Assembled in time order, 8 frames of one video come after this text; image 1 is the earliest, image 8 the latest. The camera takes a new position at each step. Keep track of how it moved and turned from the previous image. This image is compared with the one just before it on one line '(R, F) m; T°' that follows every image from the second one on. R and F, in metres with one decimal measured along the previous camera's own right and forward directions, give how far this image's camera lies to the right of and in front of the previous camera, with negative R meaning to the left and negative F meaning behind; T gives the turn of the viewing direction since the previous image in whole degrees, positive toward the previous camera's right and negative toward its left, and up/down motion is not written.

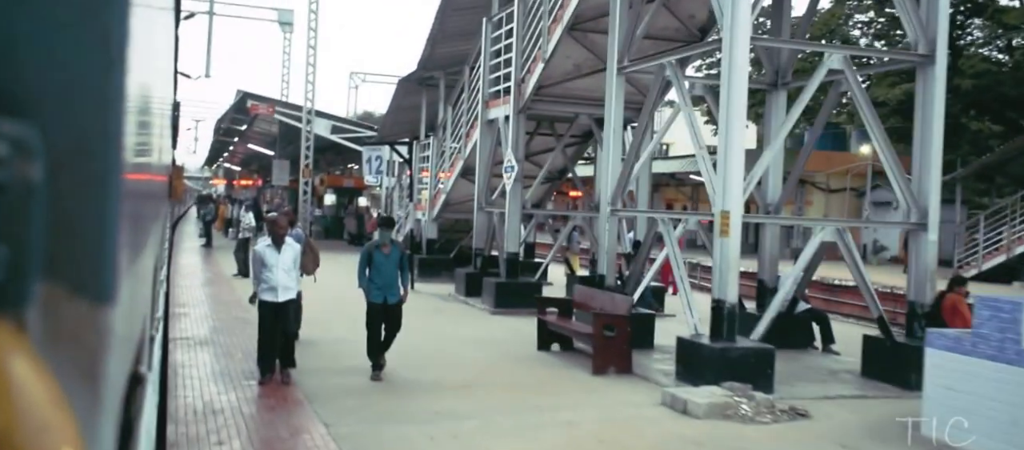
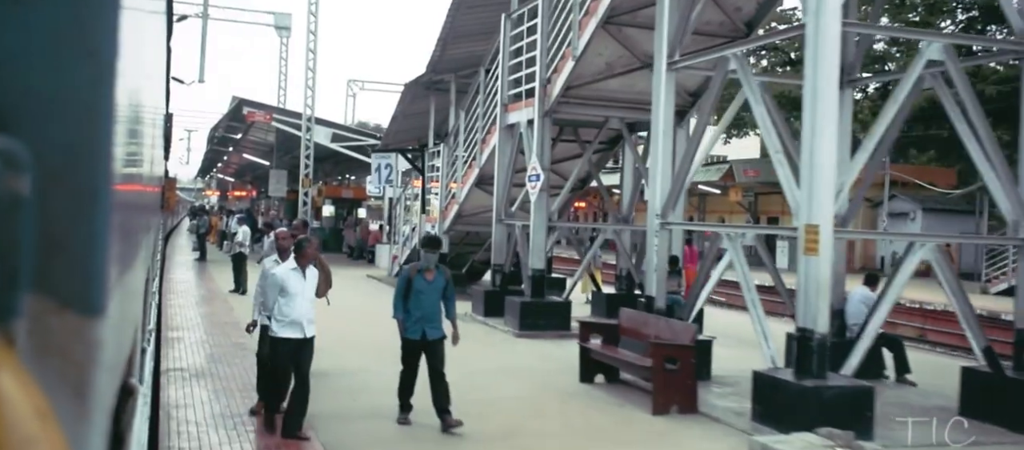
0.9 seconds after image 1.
(-0.5, +1.3) m; 0°
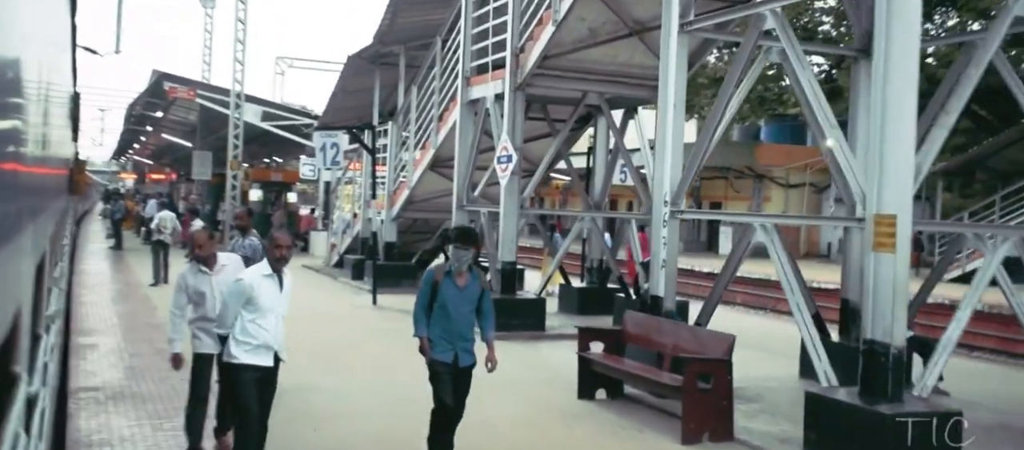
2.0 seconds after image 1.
(-0.6, +1.6) m; +4°
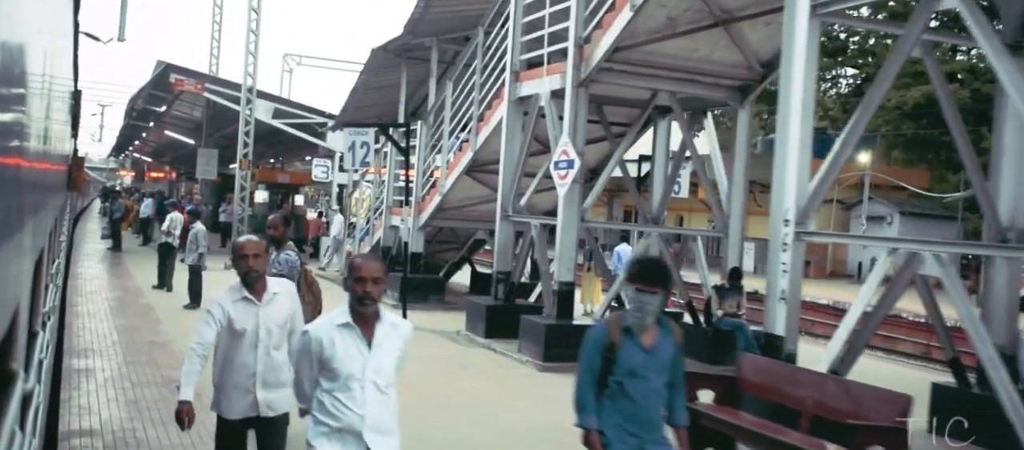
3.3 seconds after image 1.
(-0.7, +1.6) m; 0°
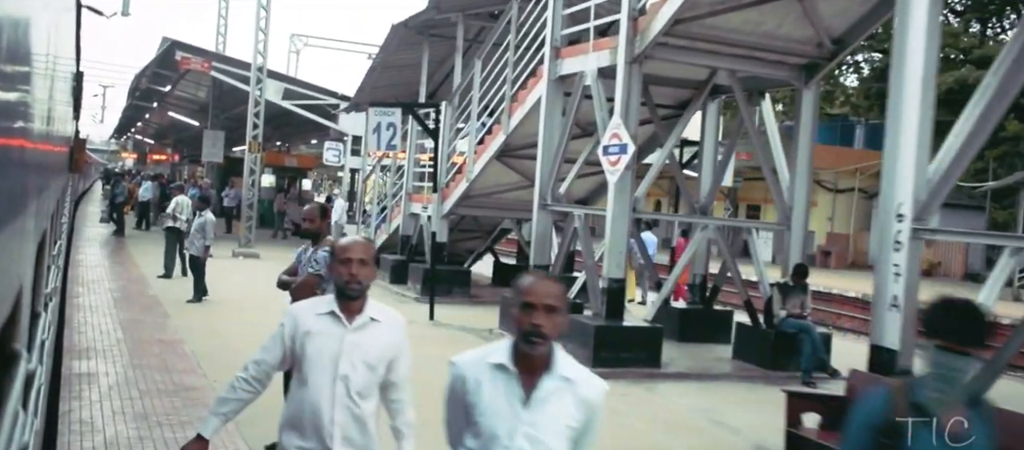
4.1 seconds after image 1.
(-0.5, +1.0) m; 0°
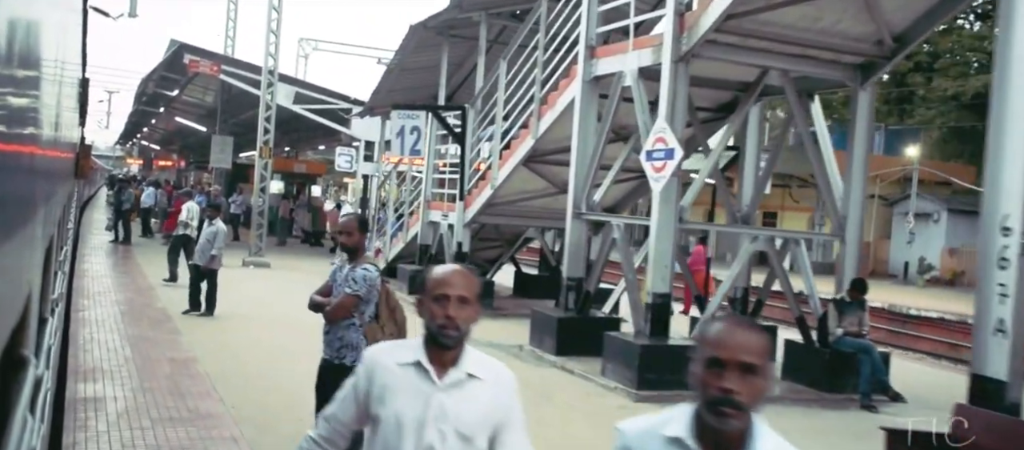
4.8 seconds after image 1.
(-0.3, +0.7) m; 0°
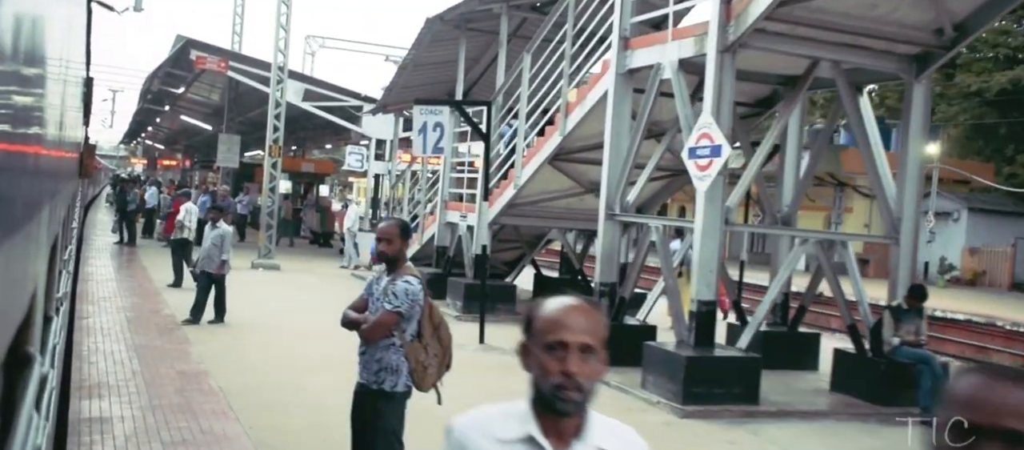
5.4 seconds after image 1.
(-0.3, +0.6) m; 0°
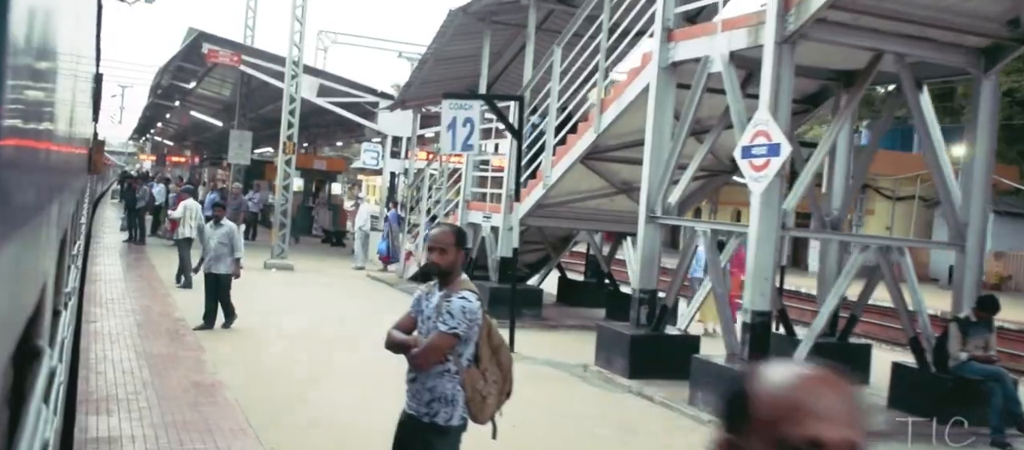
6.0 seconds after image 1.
(-0.3, +0.6) m; 0°
